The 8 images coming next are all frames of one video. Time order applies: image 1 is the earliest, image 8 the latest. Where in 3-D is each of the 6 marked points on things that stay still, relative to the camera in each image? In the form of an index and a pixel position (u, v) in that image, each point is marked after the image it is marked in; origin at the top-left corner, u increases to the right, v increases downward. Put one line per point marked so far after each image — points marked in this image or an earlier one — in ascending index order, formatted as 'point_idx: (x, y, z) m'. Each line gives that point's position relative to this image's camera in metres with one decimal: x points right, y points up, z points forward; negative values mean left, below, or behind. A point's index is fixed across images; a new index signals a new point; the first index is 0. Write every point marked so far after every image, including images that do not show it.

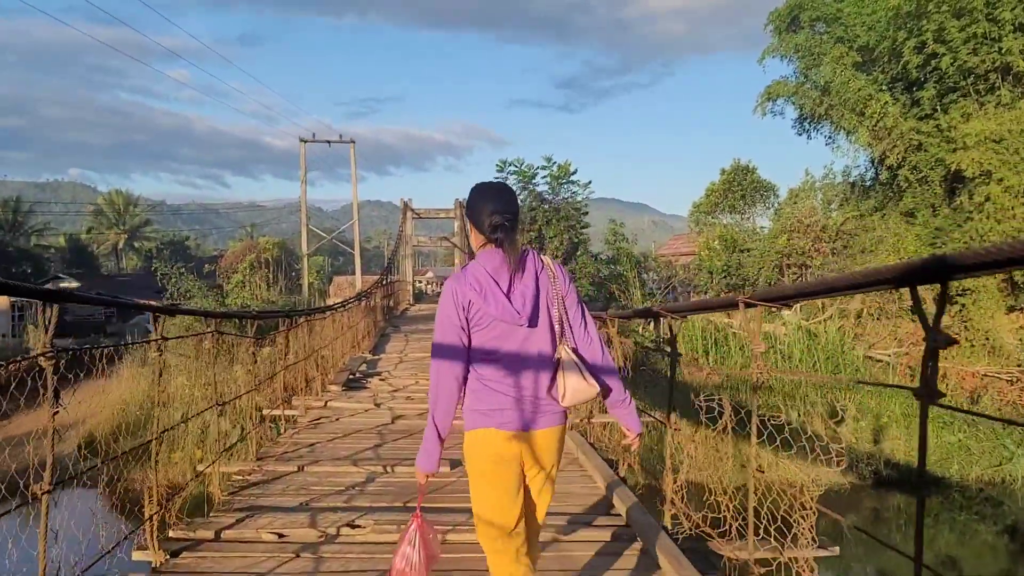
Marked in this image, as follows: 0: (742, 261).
0: (+4.3, +0.5, +13.8) m
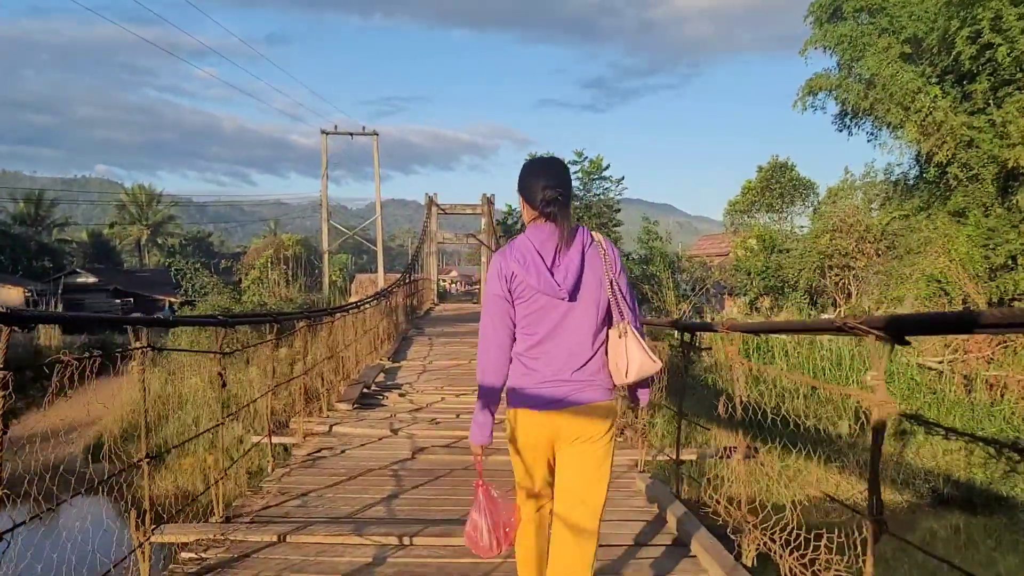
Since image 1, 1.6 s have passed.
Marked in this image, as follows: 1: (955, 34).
0: (+4.8, +0.4, +13.2) m
1: (+6.0, +3.4, +10.2) m
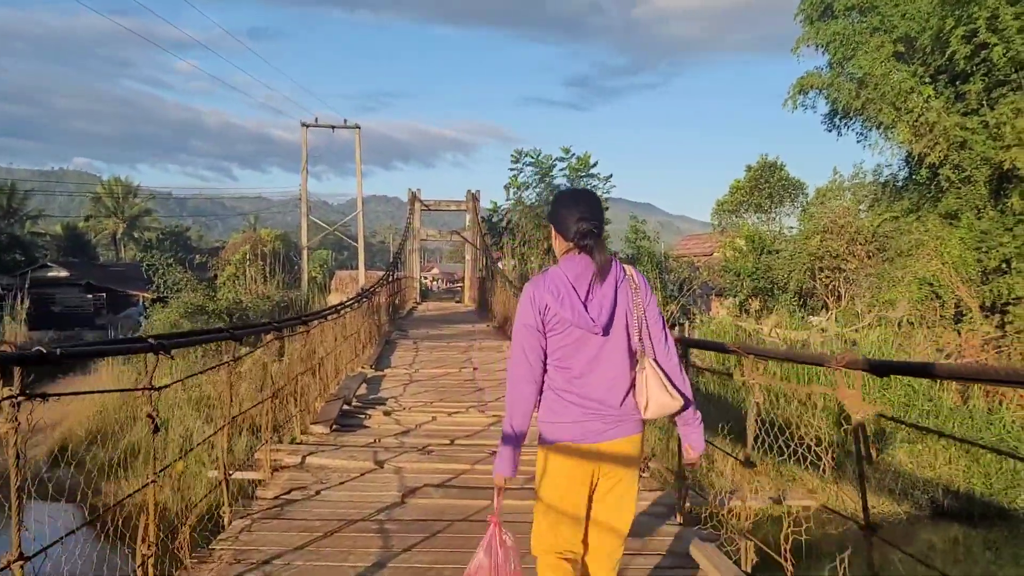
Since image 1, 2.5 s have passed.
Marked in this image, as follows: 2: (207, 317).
0: (+4.5, +0.4, +13.1) m
1: (+5.8, +3.4, +10.1) m
2: (-3.6, -0.4, +8.9) m
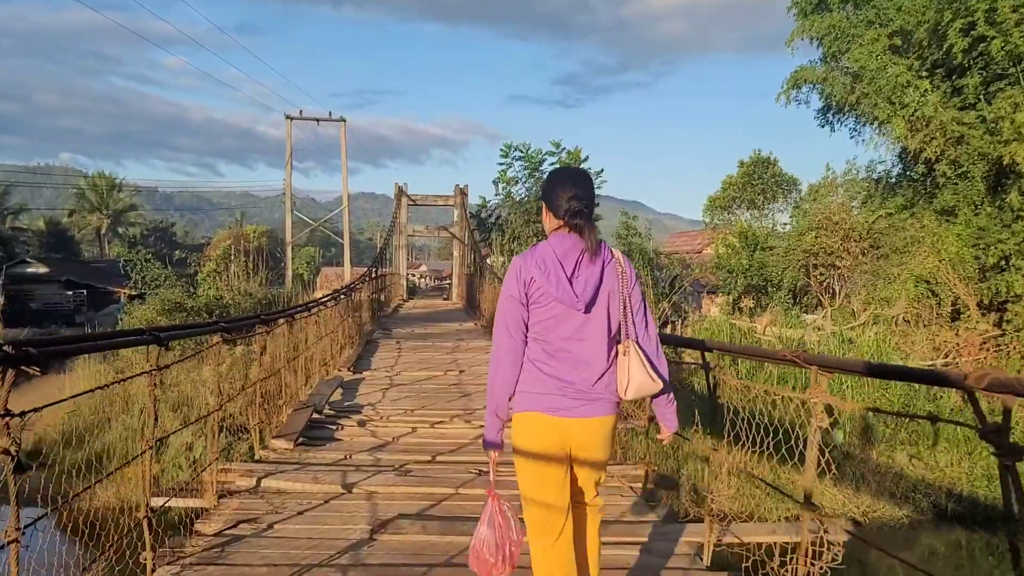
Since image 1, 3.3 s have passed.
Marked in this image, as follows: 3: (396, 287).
0: (+4.3, +0.5, +12.9) m
1: (+5.7, +3.4, +10.0) m
2: (-3.7, -0.3, +8.6) m
3: (-2.6, 0.0, +17.3) m
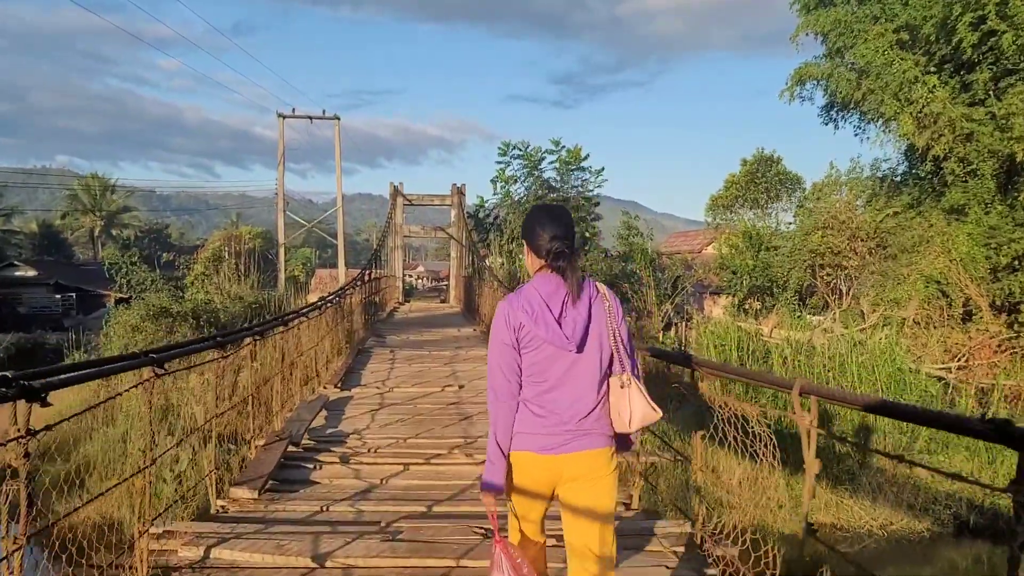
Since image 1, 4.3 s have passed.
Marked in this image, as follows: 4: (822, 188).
0: (+4.3, +0.5, +12.6) m
1: (+5.7, +3.4, +9.7) m
2: (-3.7, -0.4, +8.3) m
3: (-2.7, 0.0, +17.0) m
4: (+5.3, +1.7, +12.9) m
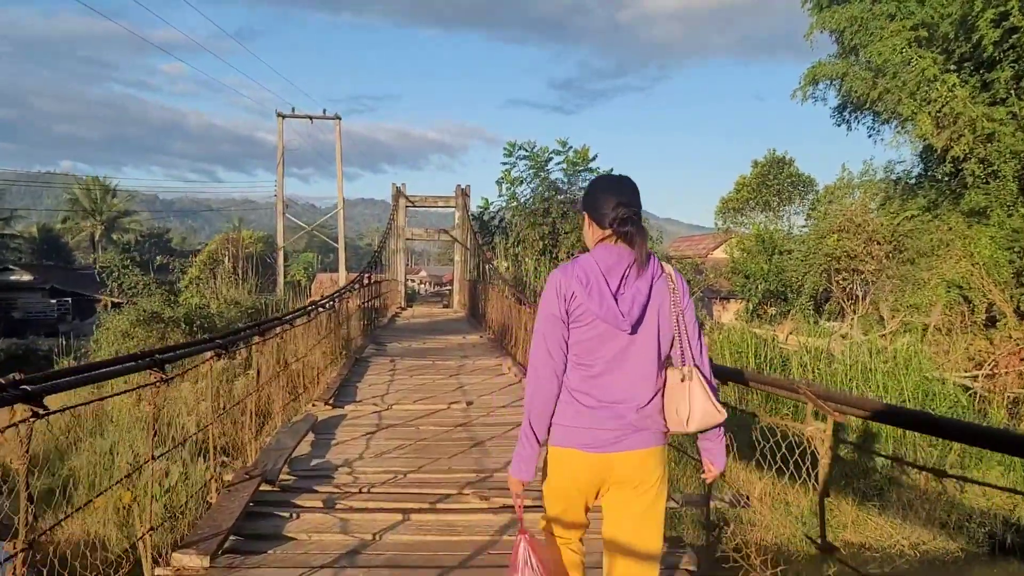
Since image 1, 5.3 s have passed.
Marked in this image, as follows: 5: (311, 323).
0: (+4.4, +0.4, +12.3) m
1: (+5.7, +3.4, +9.4) m
2: (-3.6, -0.4, +8.0) m
3: (-2.6, -0.1, +16.7) m
4: (+5.3, +1.6, +12.5) m
5: (-1.6, -0.3, +6.0) m
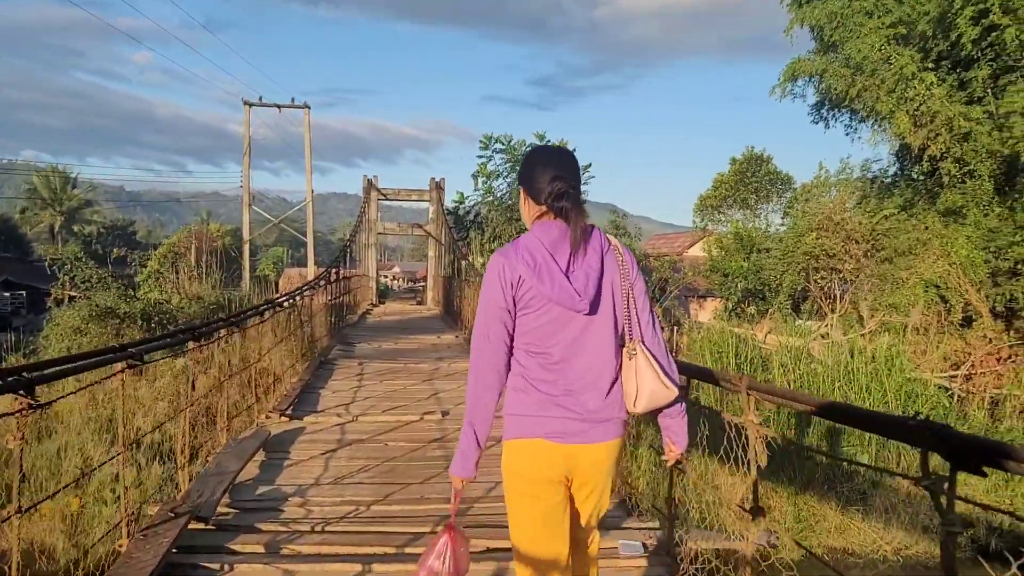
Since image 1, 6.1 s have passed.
0: (+4.0, +0.4, +12.2) m
1: (+5.5, +3.4, +9.3) m
2: (-3.9, -0.3, +7.6) m
3: (-3.1, 0.0, +16.3) m
4: (+4.9, +1.6, +12.5) m
5: (-1.8, -0.3, +5.7) m
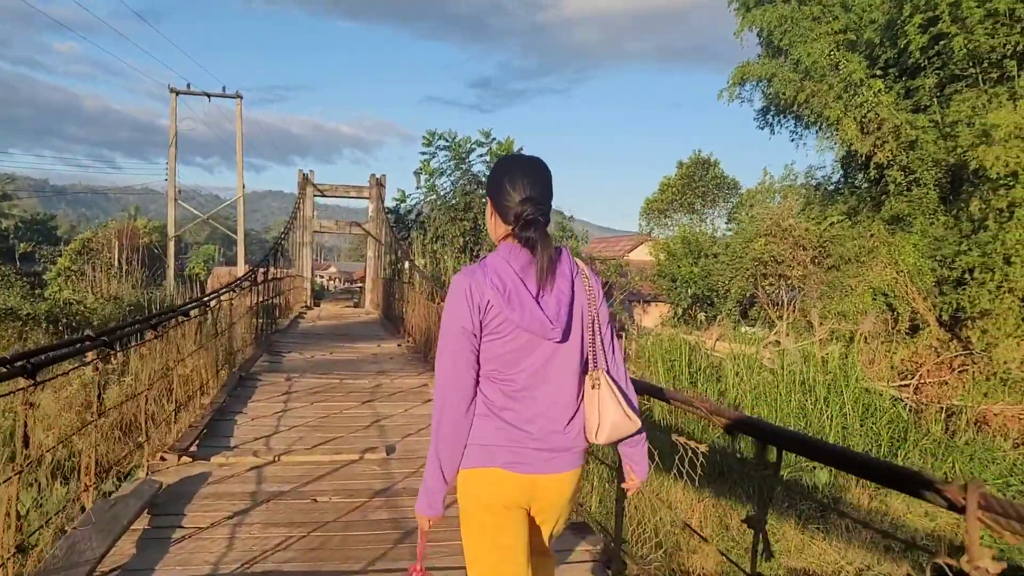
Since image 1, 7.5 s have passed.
0: (+3.1, +0.3, +12.1) m
1: (+4.8, +3.3, +9.4) m
2: (-4.4, -0.3, +6.9) m
3: (-4.3, -0.1, +15.7) m
4: (+4.0, +1.5, +12.5) m
5: (-2.1, -0.3, +5.2) m
